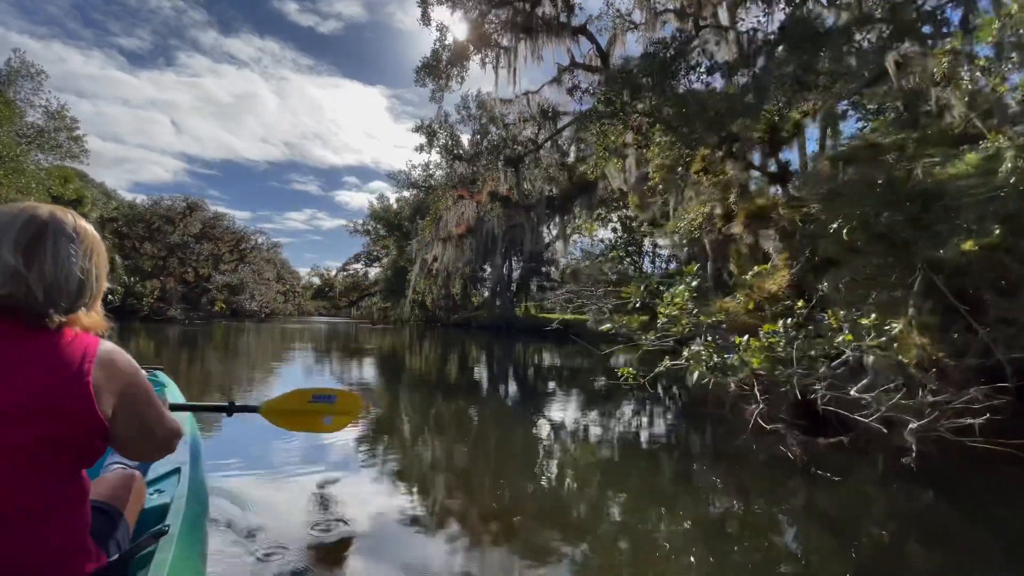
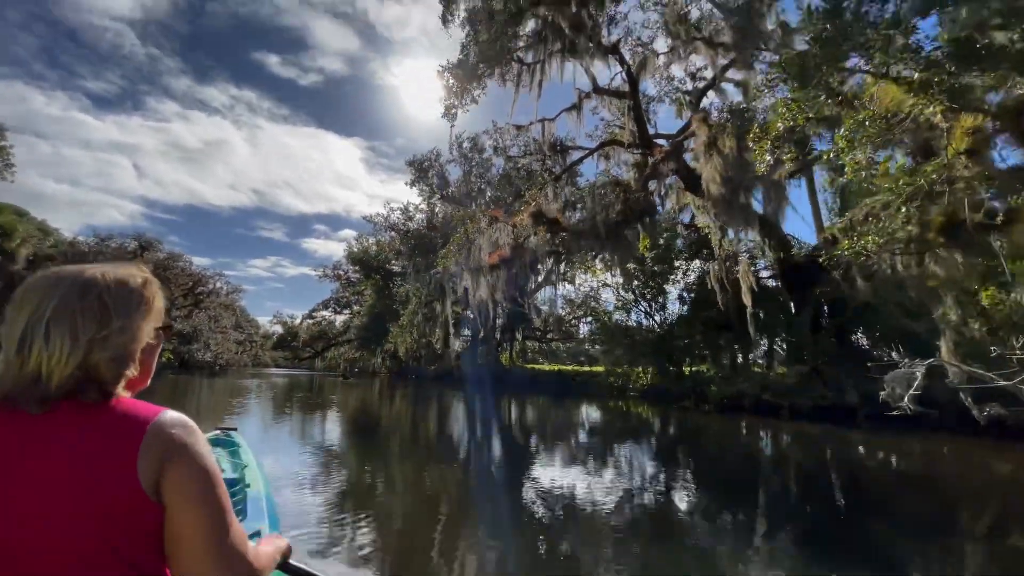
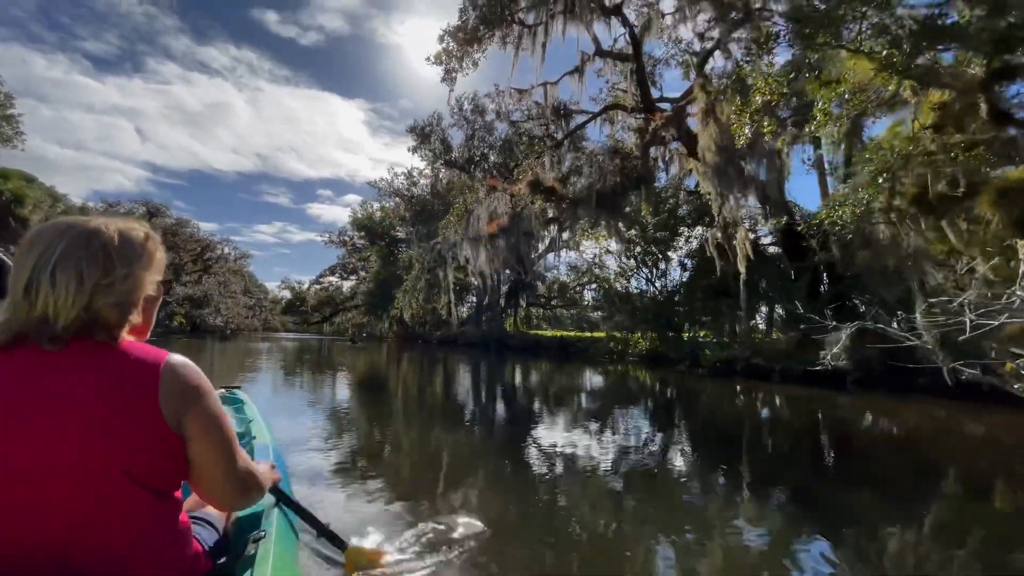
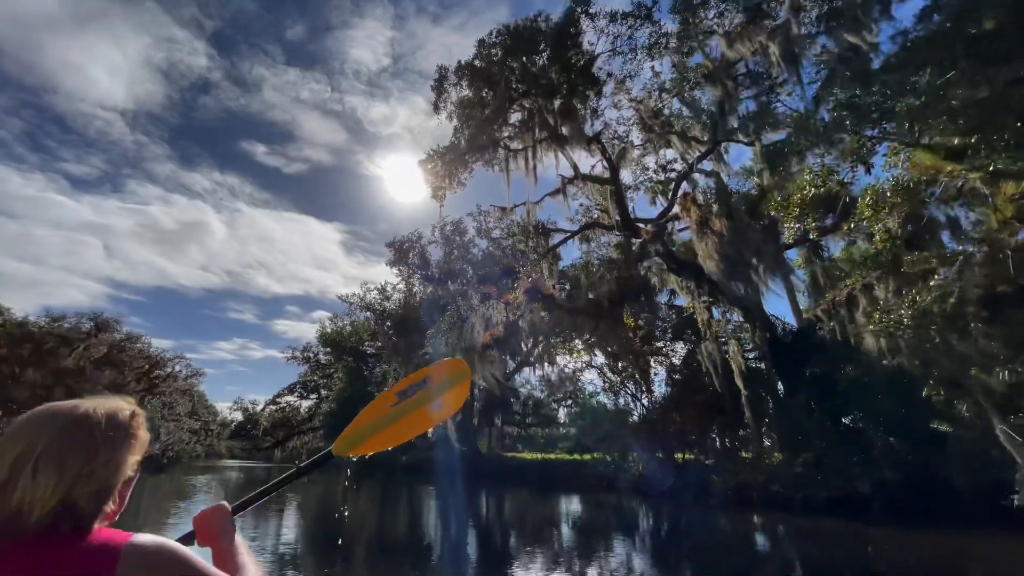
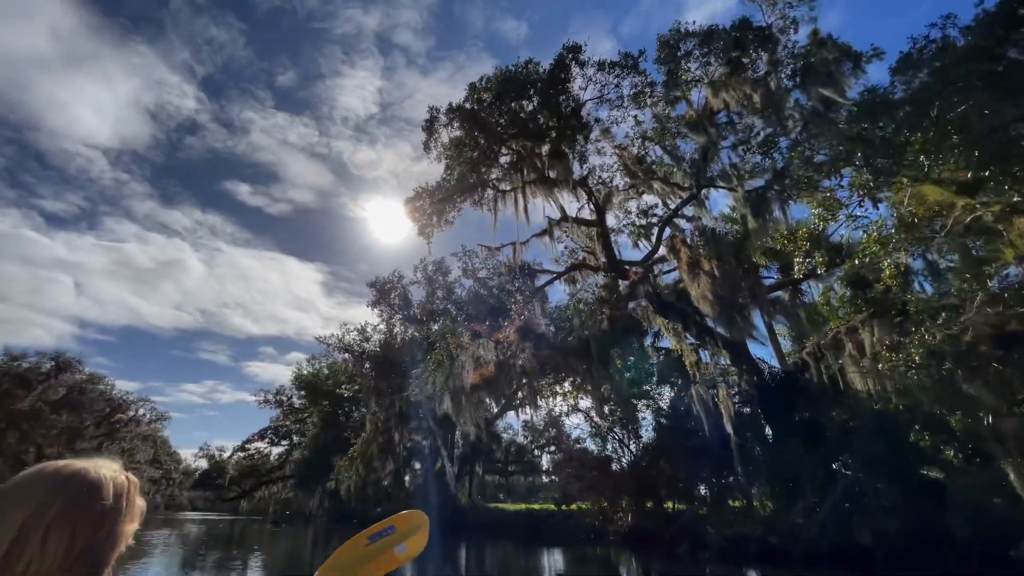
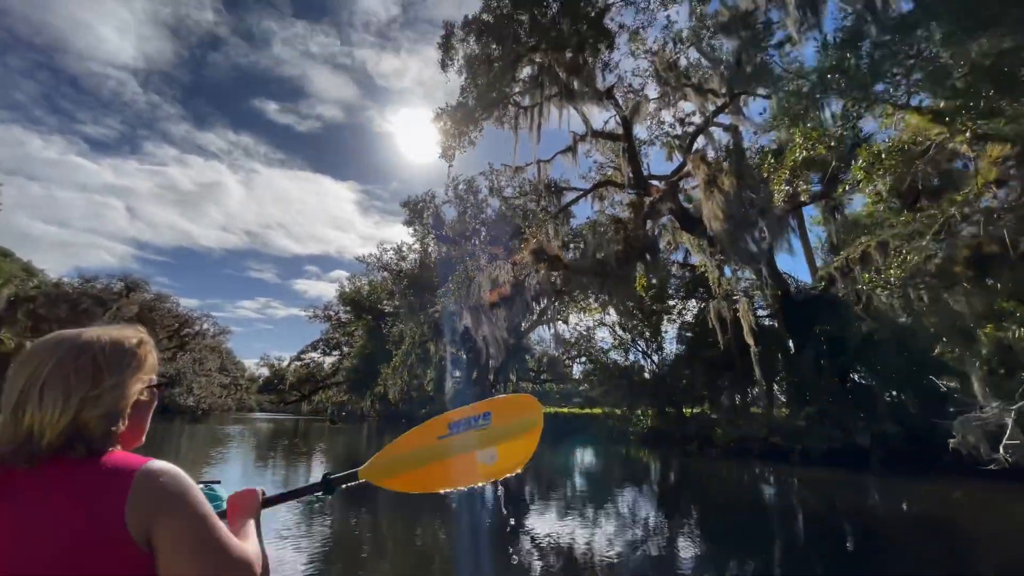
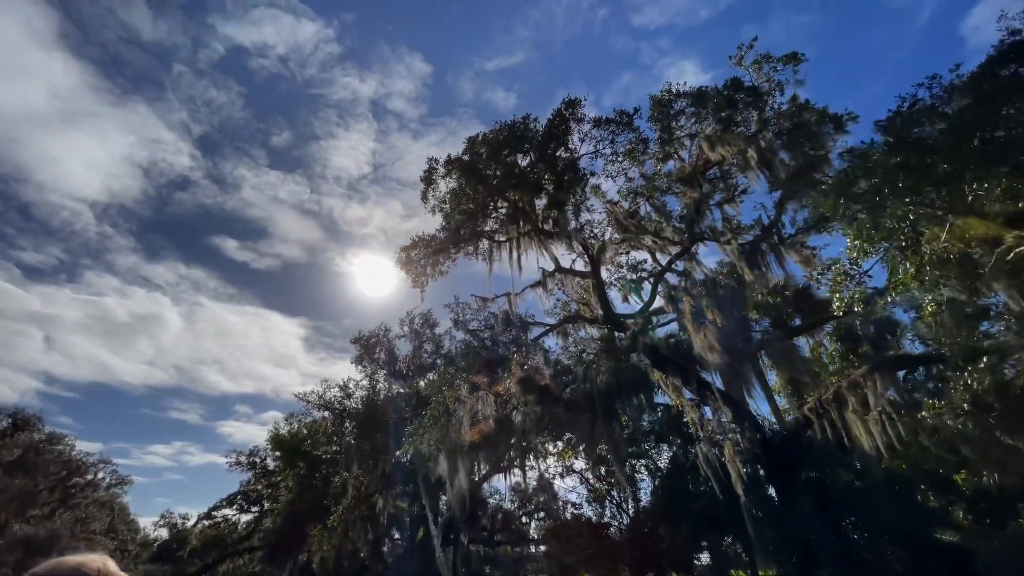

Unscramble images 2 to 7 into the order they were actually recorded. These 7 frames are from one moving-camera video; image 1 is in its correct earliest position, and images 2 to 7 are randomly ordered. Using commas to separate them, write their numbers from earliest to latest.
3, 2, 6, 4, 5, 7
